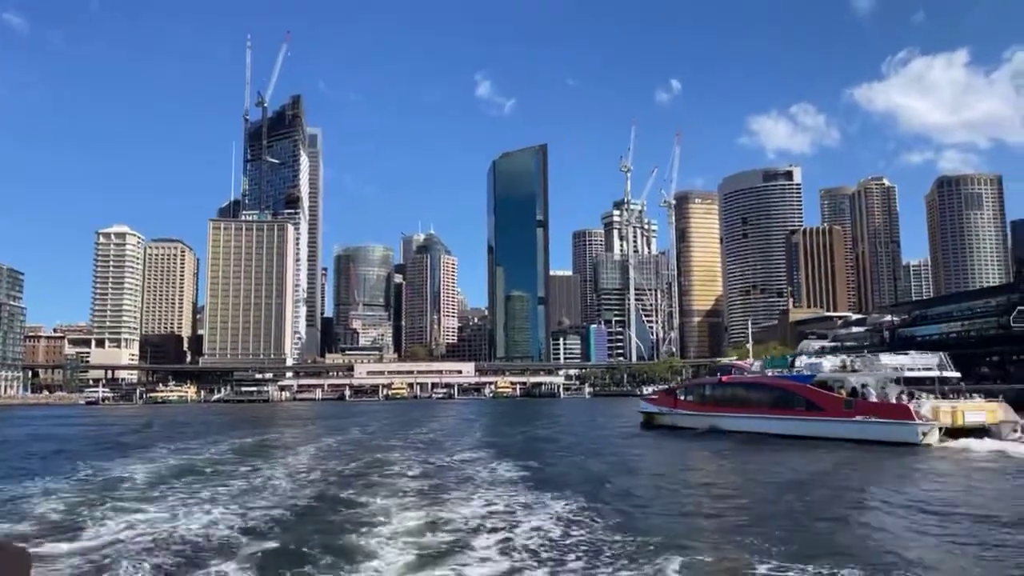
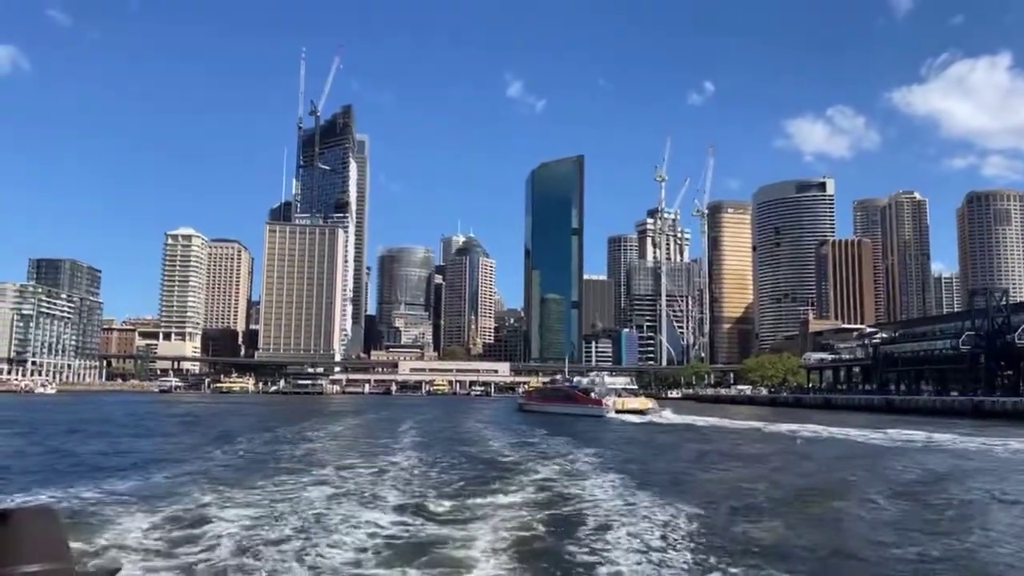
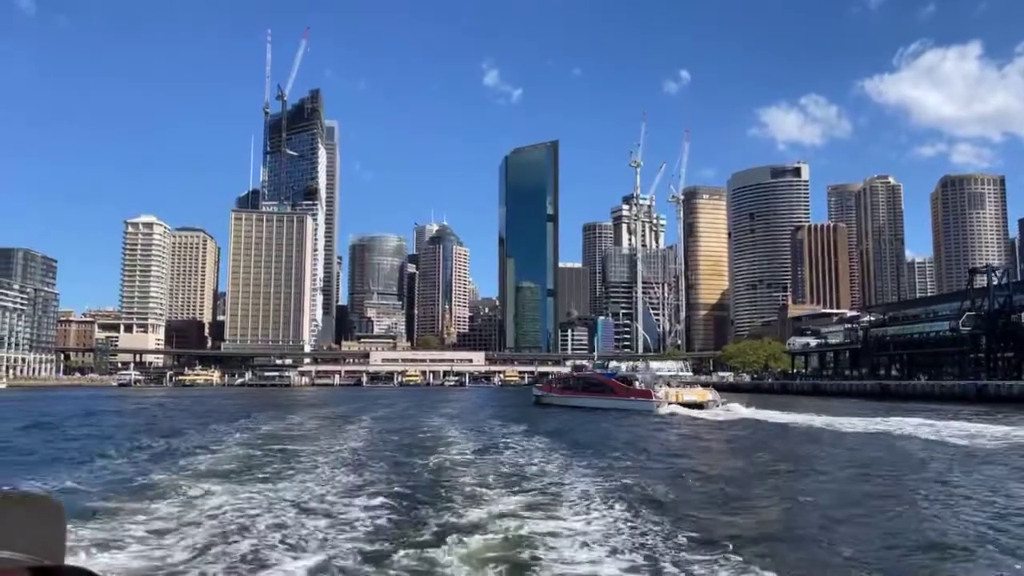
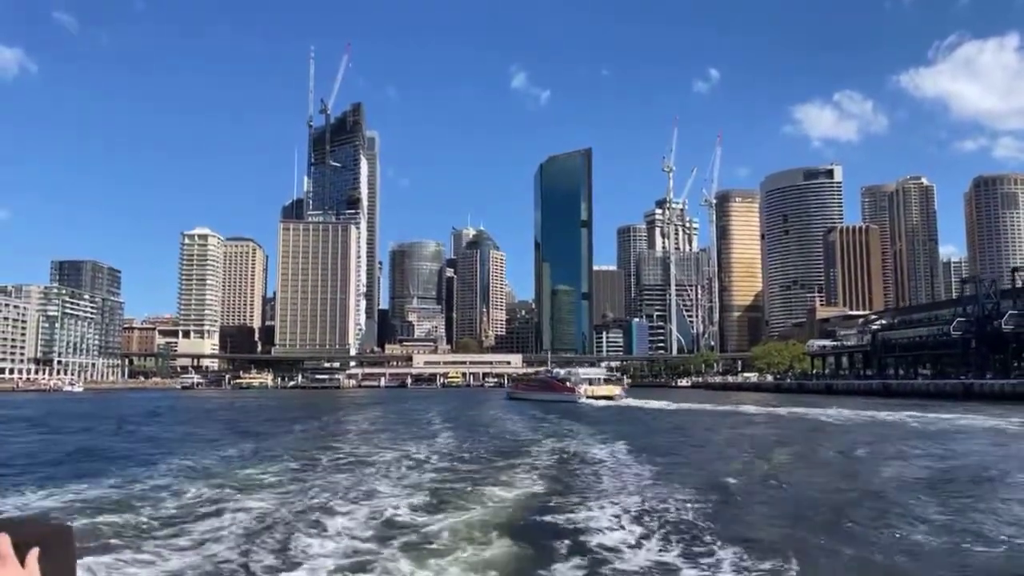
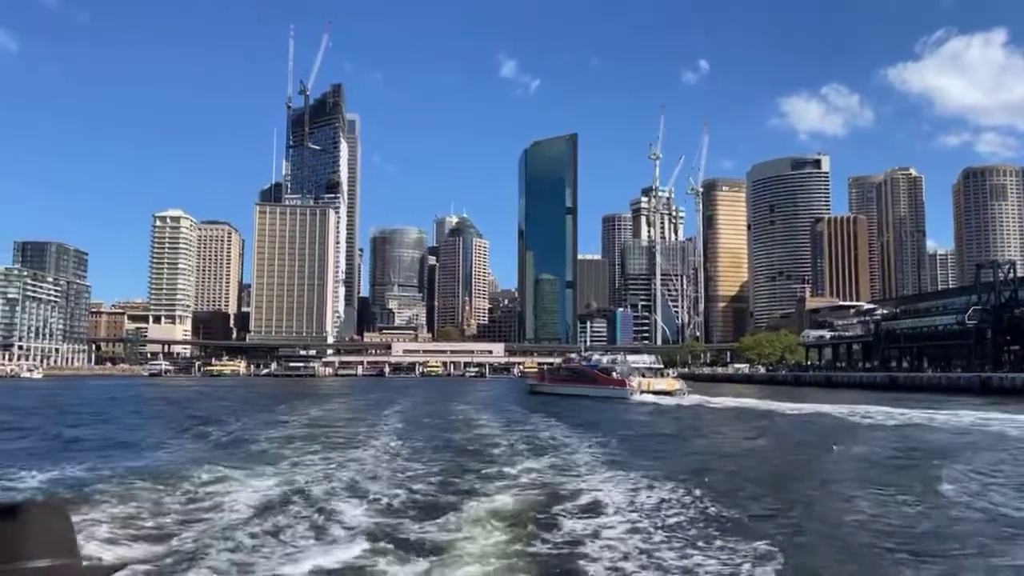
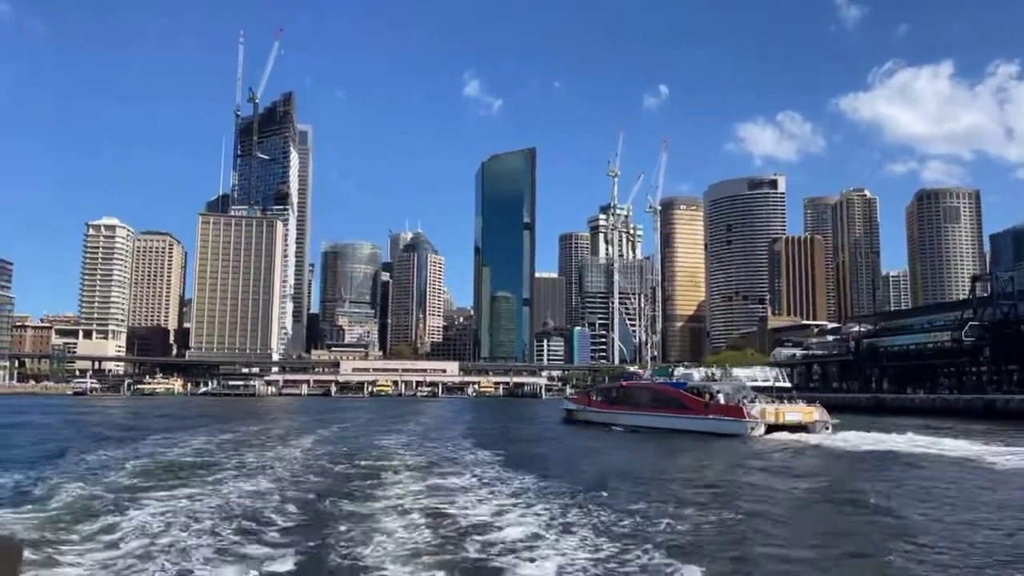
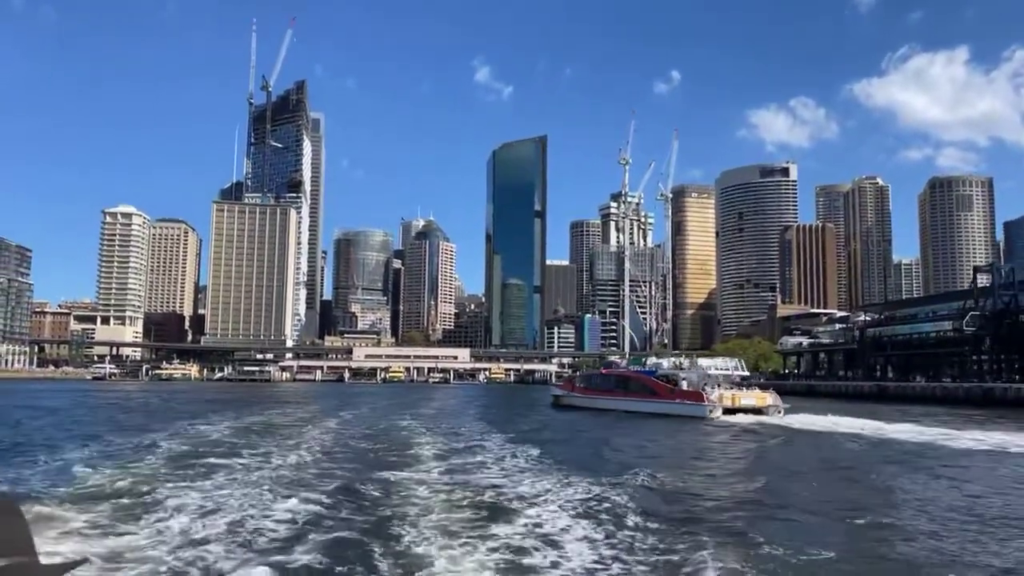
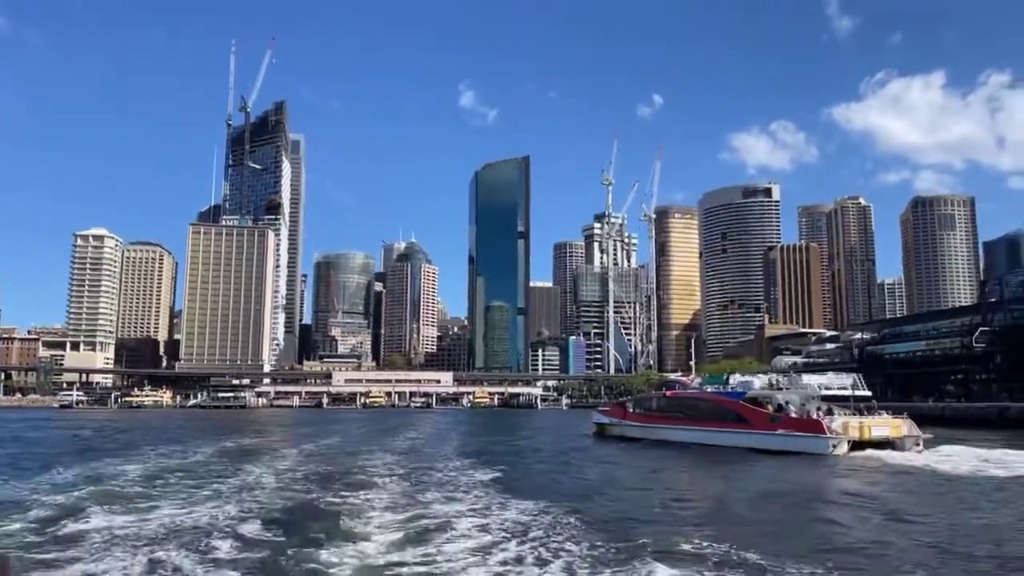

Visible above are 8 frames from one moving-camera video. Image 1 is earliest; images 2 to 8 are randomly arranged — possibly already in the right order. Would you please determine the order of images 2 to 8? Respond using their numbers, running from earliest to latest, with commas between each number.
8, 6, 7, 3, 5, 2, 4
